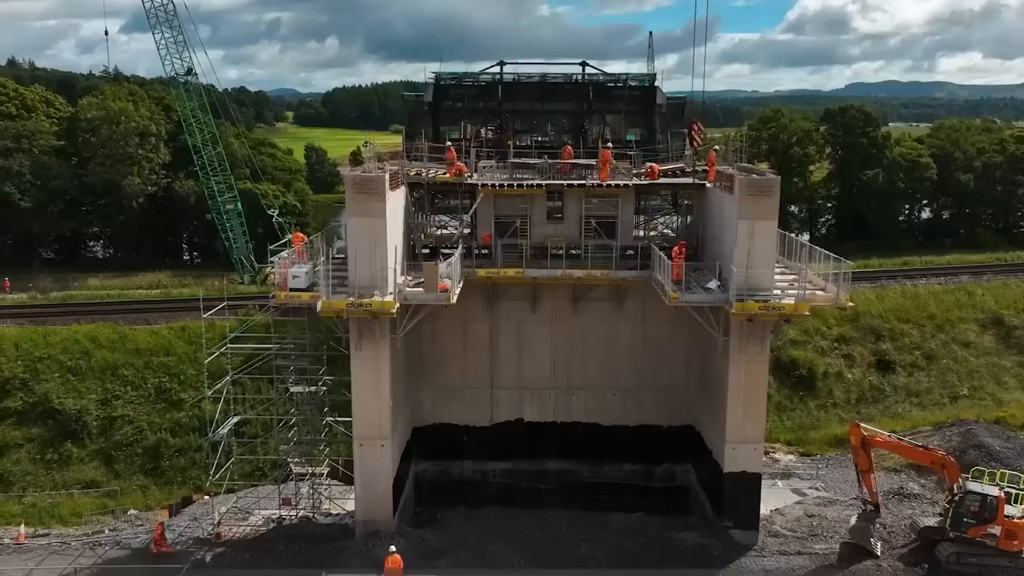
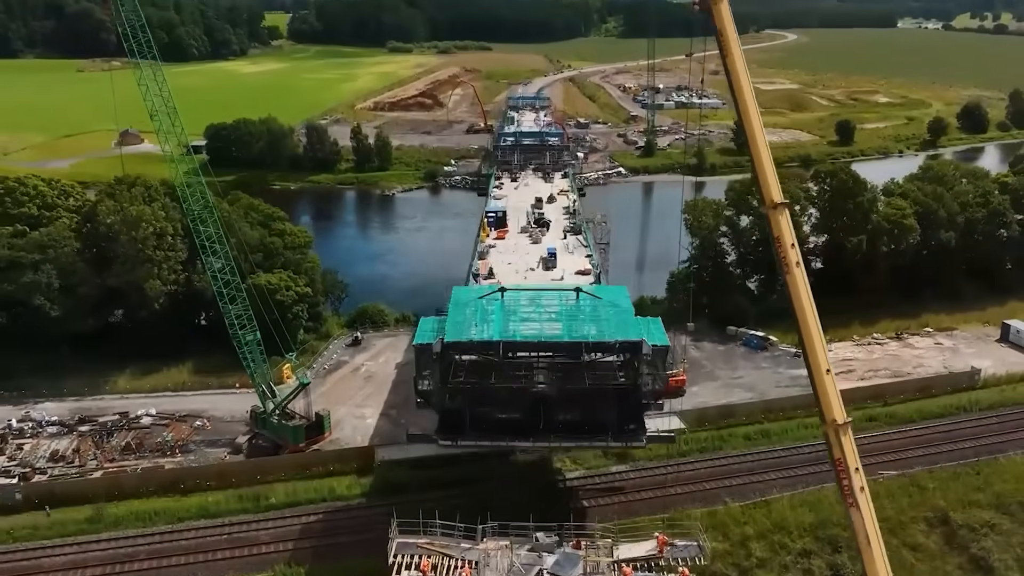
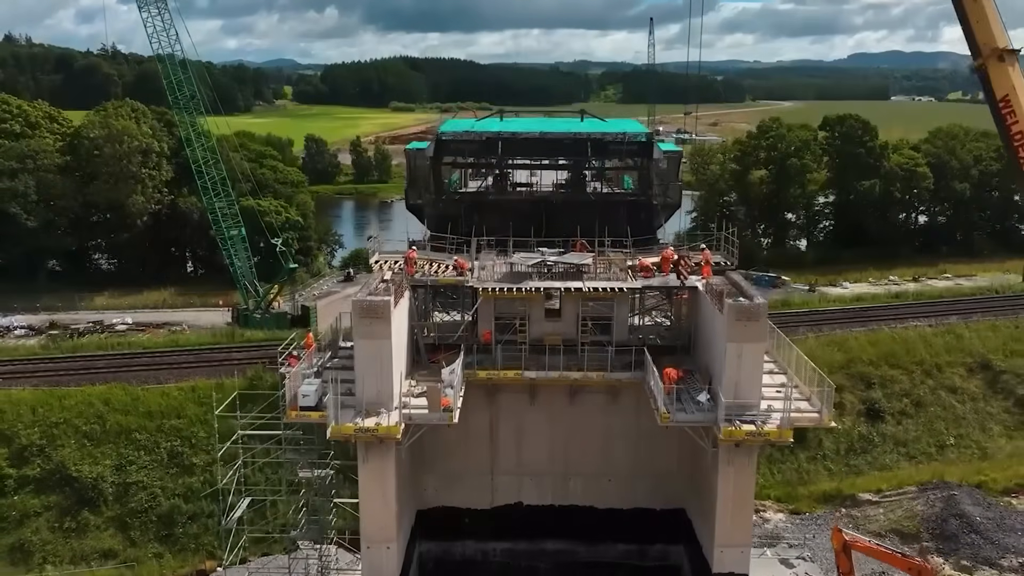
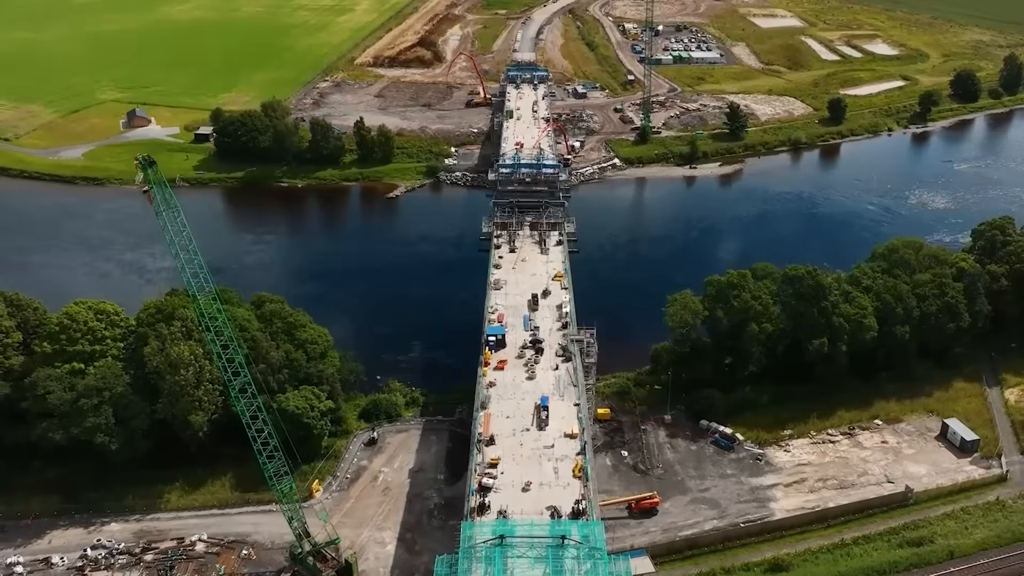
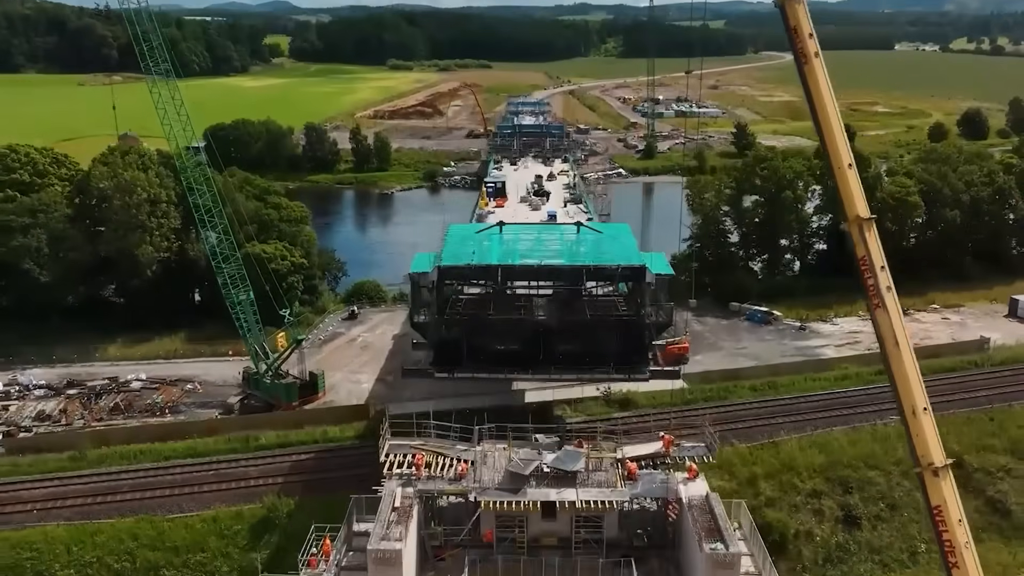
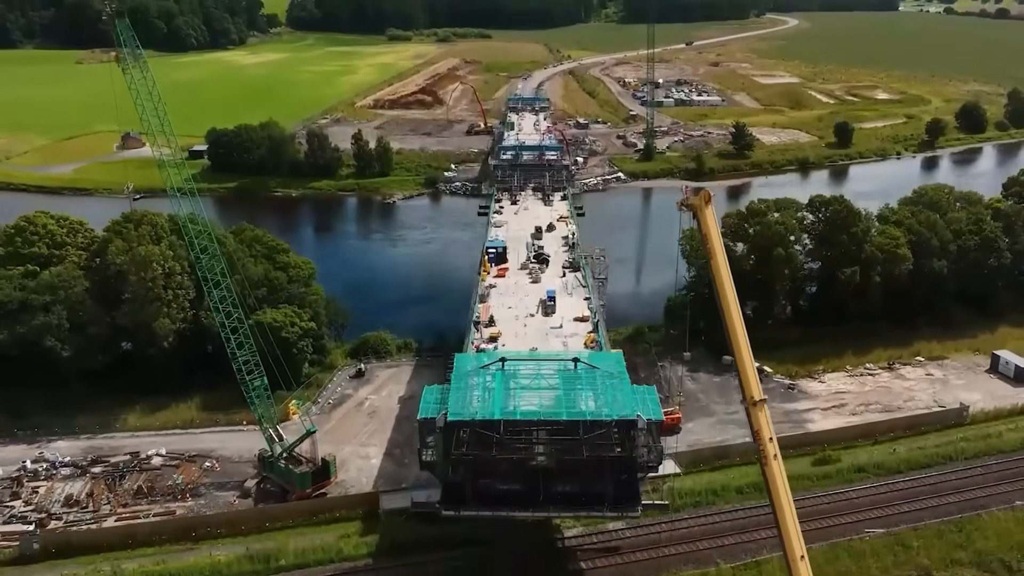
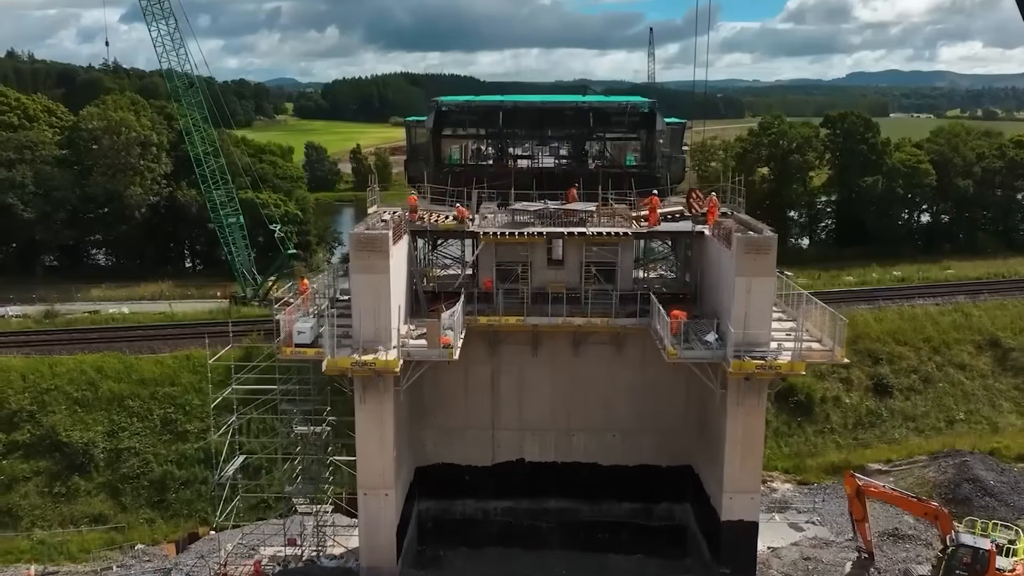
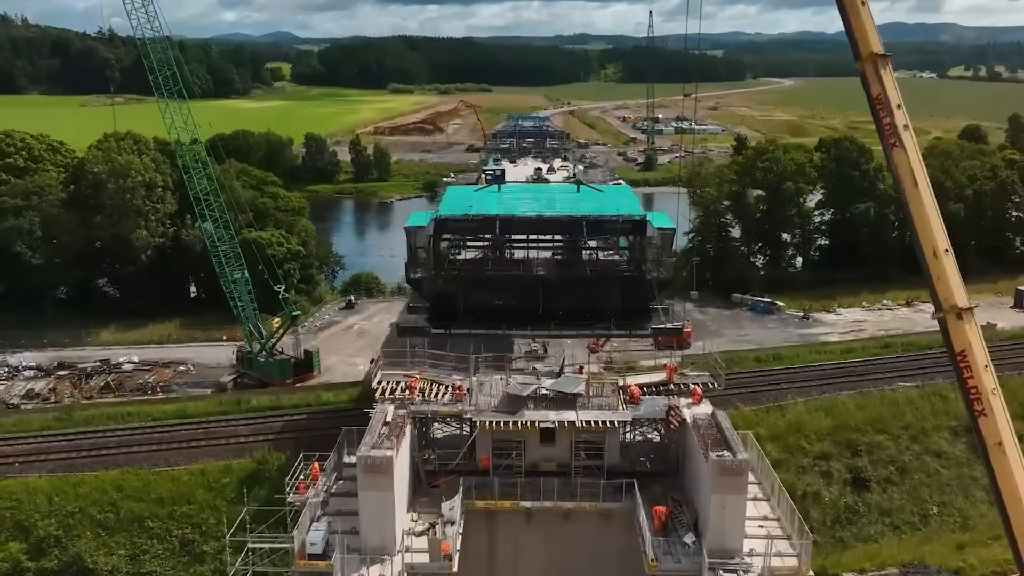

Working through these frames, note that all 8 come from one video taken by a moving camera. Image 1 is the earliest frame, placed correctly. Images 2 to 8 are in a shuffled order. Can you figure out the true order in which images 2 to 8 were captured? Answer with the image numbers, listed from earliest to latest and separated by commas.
7, 3, 8, 5, 2, 6, 4
